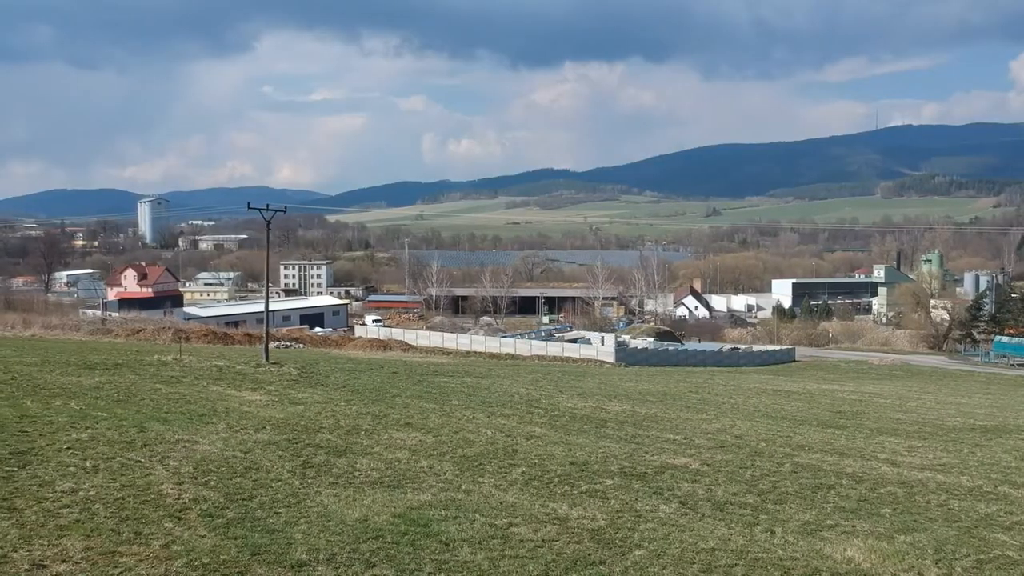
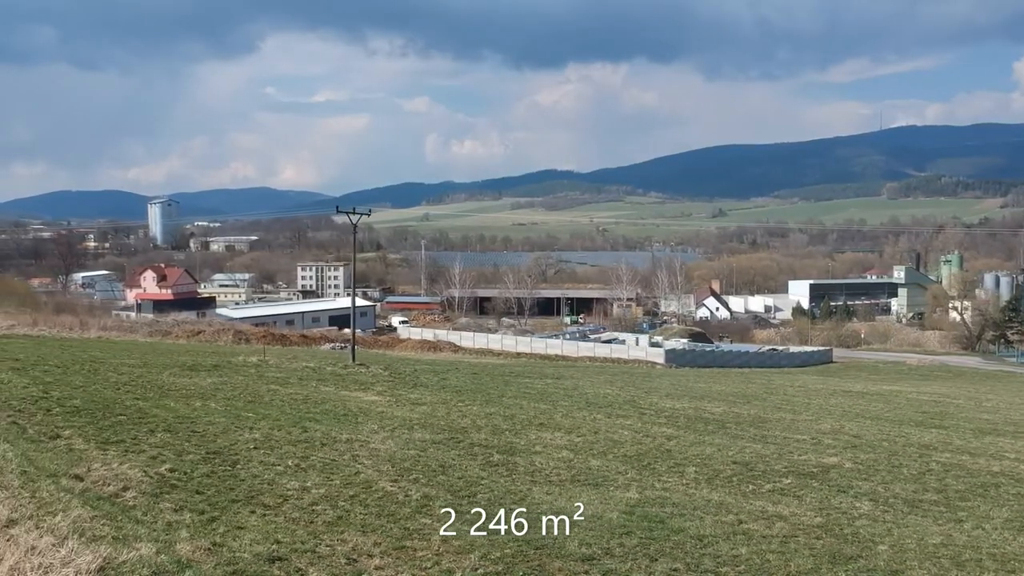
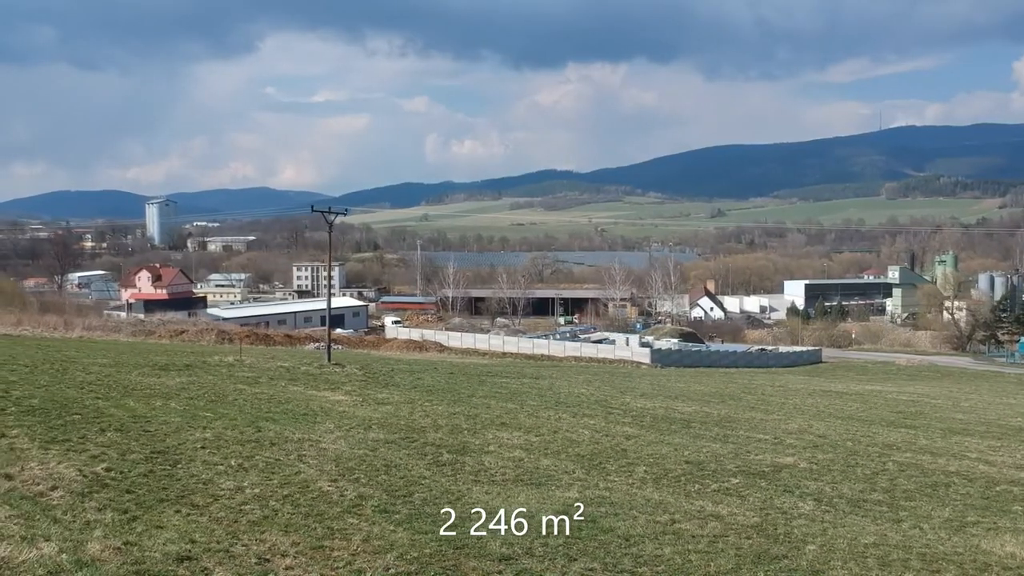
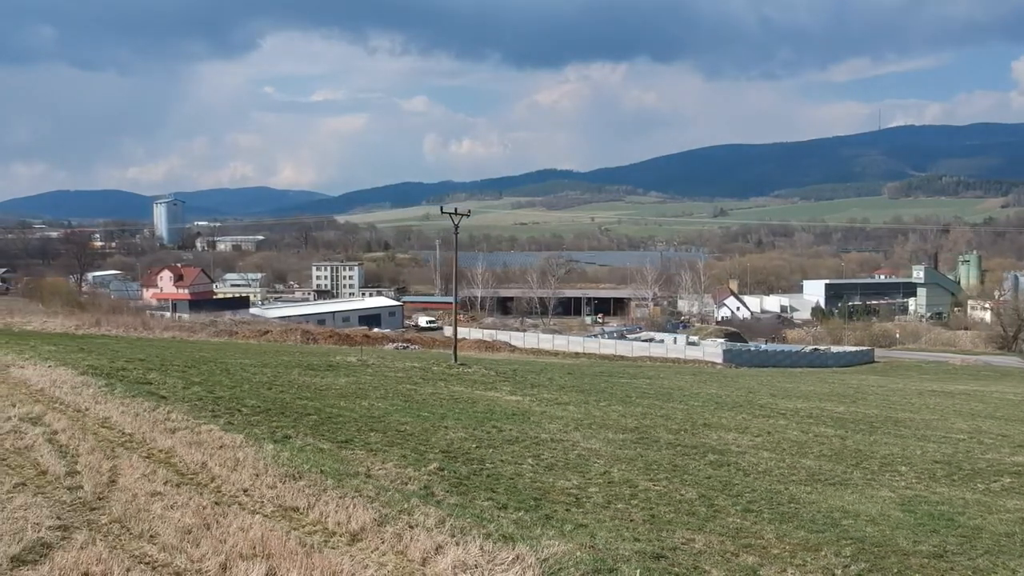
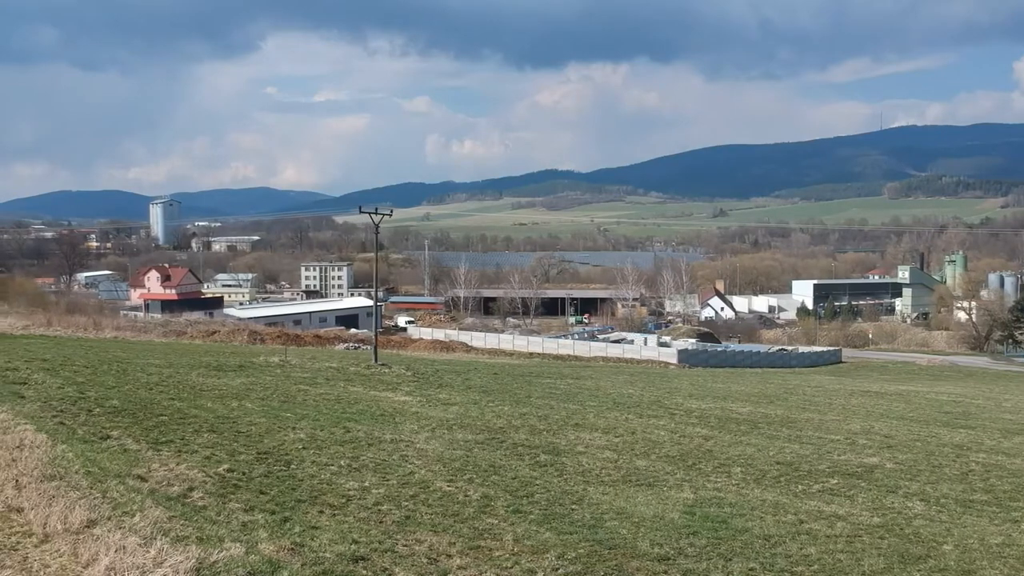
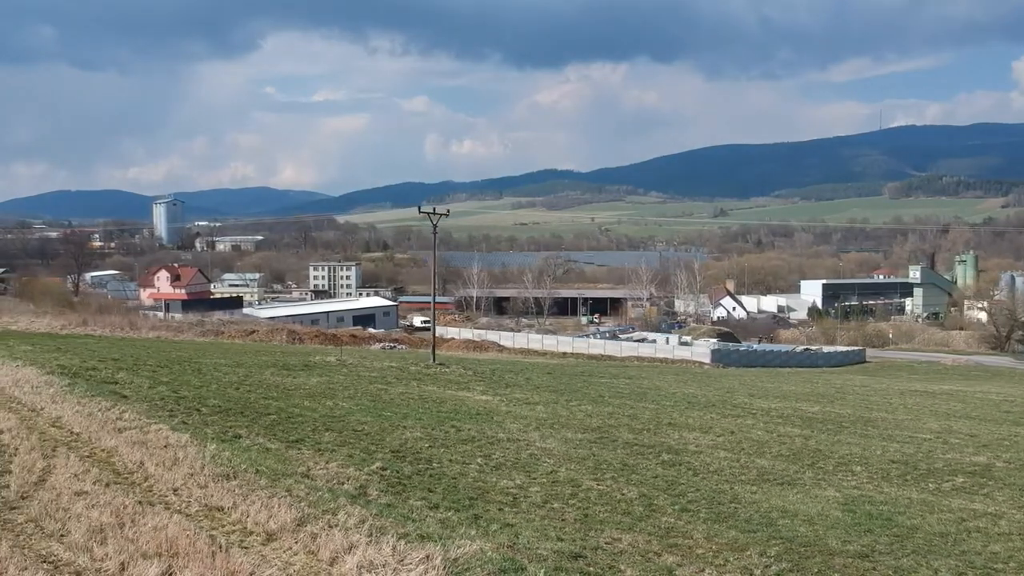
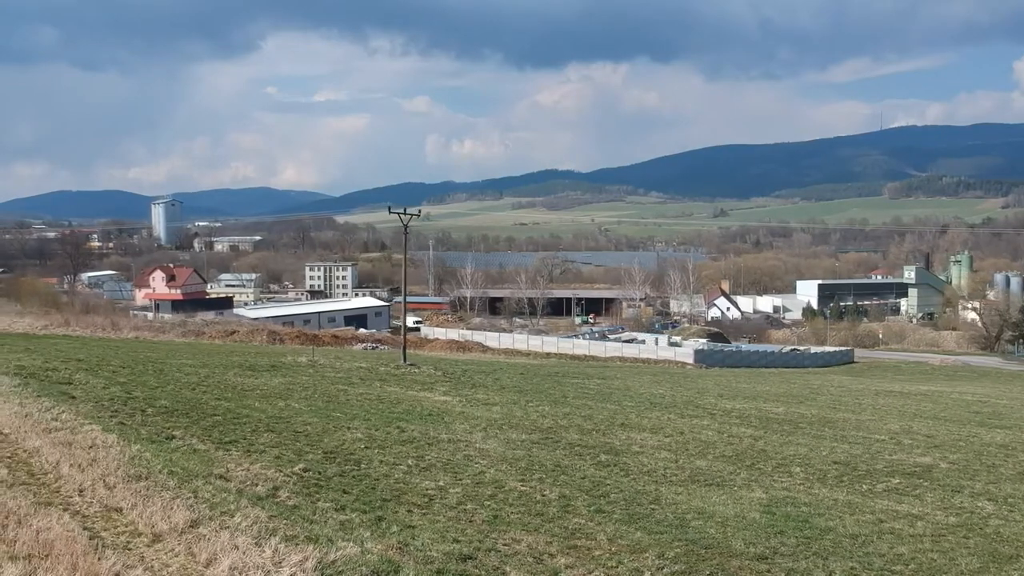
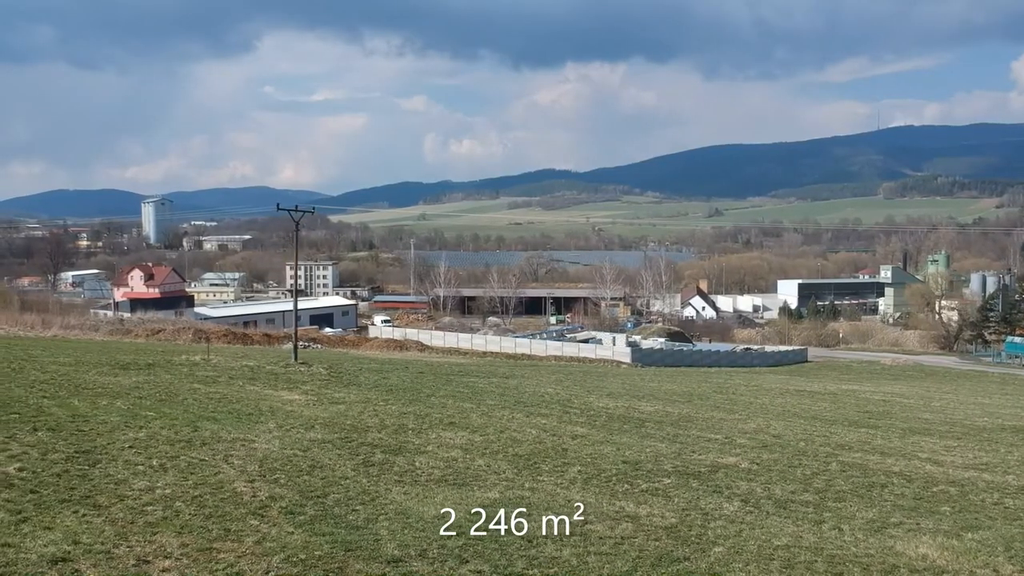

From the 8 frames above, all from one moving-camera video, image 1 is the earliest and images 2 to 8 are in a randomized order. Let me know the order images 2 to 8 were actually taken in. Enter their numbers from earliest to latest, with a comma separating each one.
8, 3, 2, 5, 7, 6, 4
